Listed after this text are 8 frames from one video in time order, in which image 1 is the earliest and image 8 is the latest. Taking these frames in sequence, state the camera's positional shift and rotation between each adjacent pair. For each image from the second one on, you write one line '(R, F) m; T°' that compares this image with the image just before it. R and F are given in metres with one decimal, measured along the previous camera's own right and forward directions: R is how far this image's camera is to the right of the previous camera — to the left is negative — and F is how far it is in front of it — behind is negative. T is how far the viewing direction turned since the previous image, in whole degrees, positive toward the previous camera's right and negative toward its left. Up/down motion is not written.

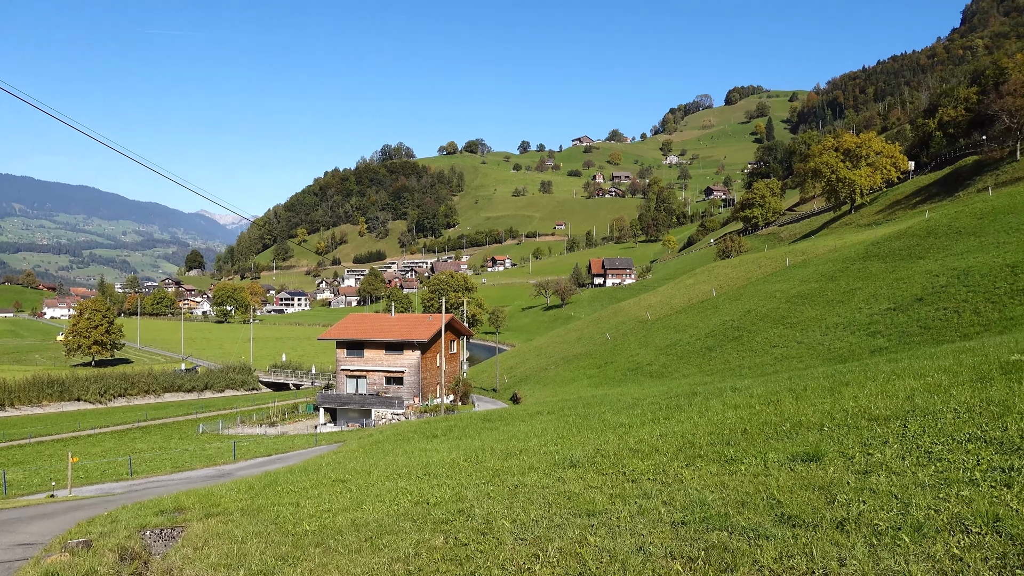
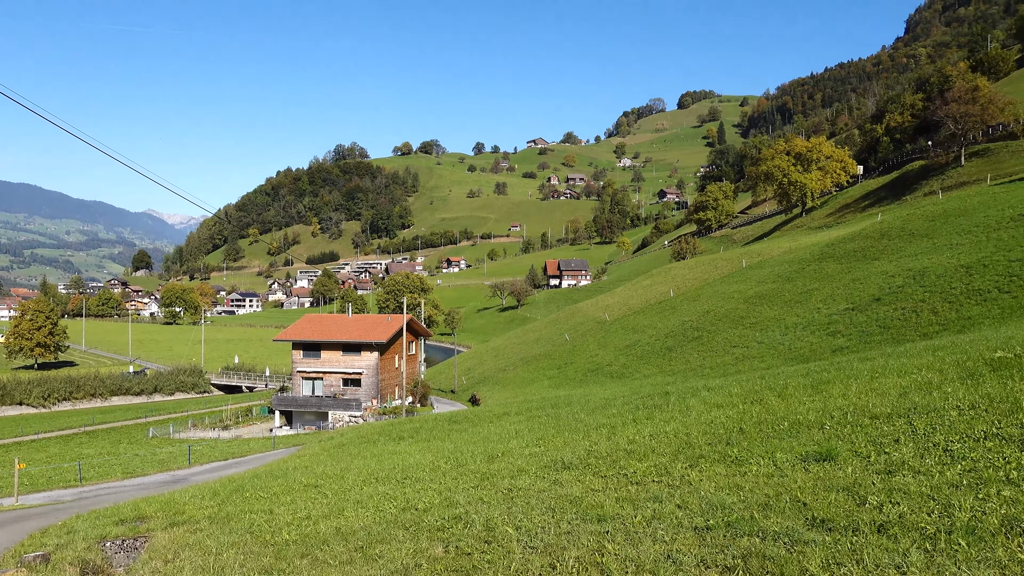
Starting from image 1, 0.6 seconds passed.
(-0.4, +0.3) m; +5°
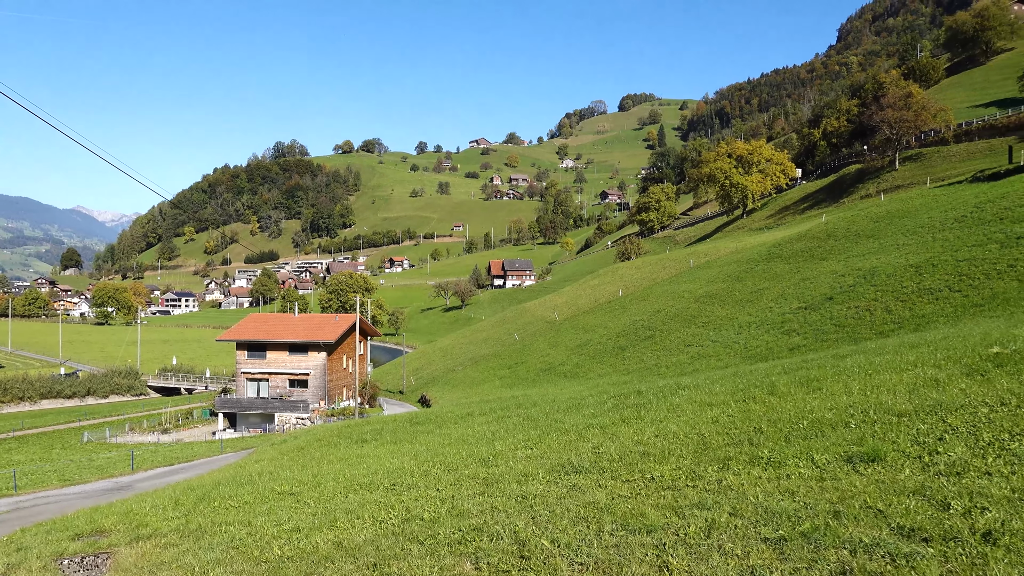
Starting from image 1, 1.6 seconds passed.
(-0.7, +0.6) m; +6°
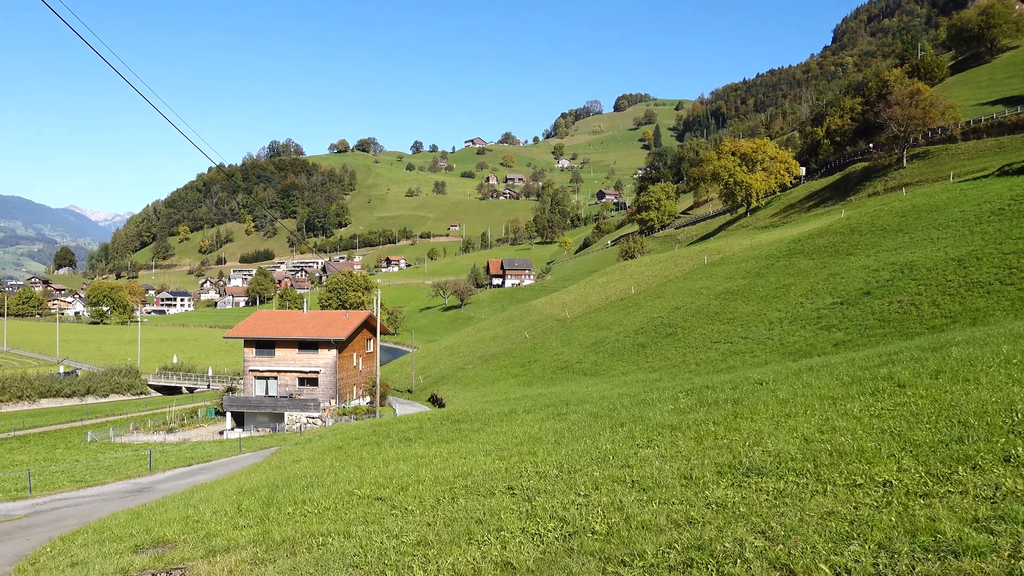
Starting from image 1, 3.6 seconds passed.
(-1.7, +1.1) m; +1°
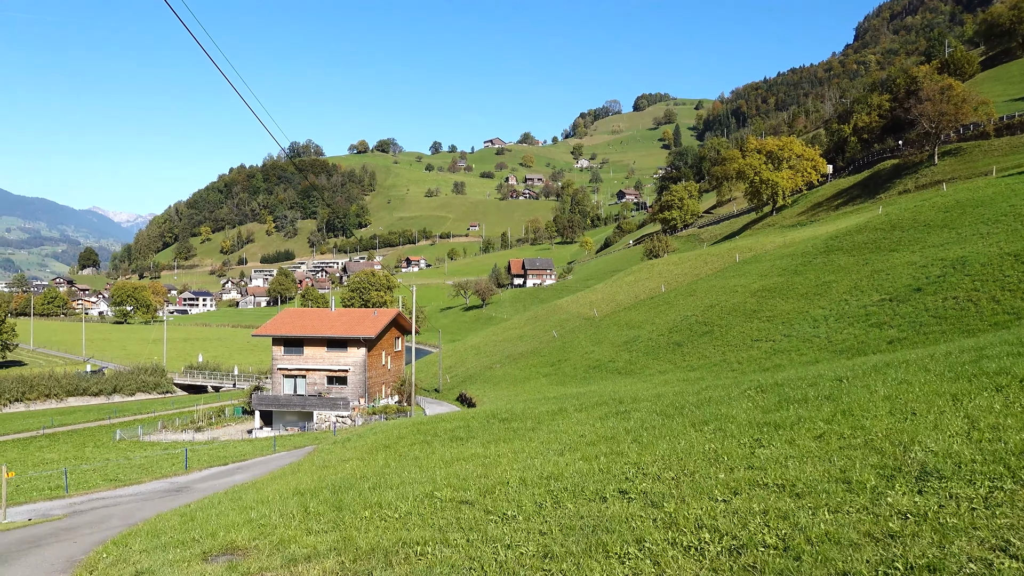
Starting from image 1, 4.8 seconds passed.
(-1.0, +0.5) m; -2°
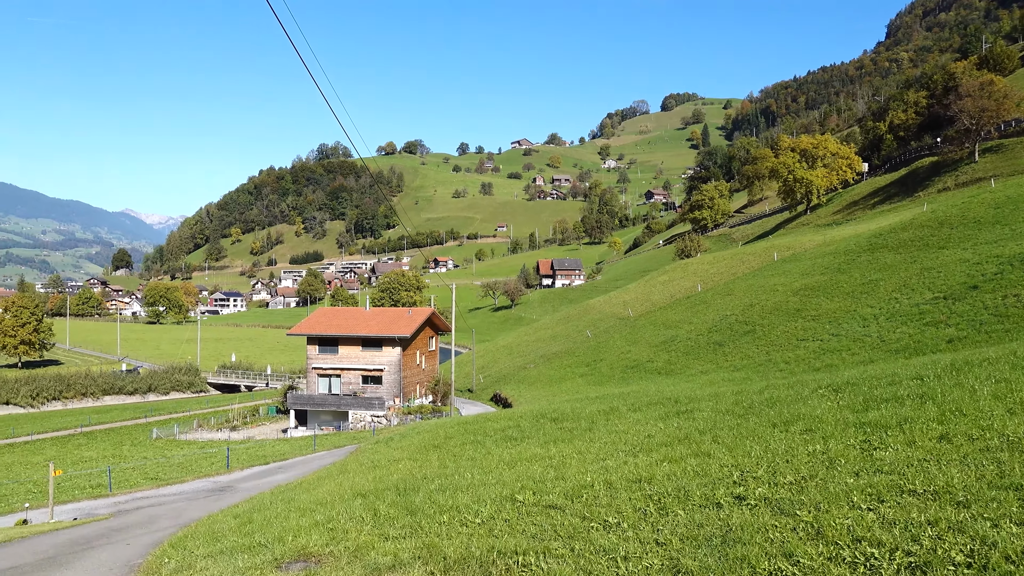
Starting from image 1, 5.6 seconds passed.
(-0.8, -0.1) m; -3°
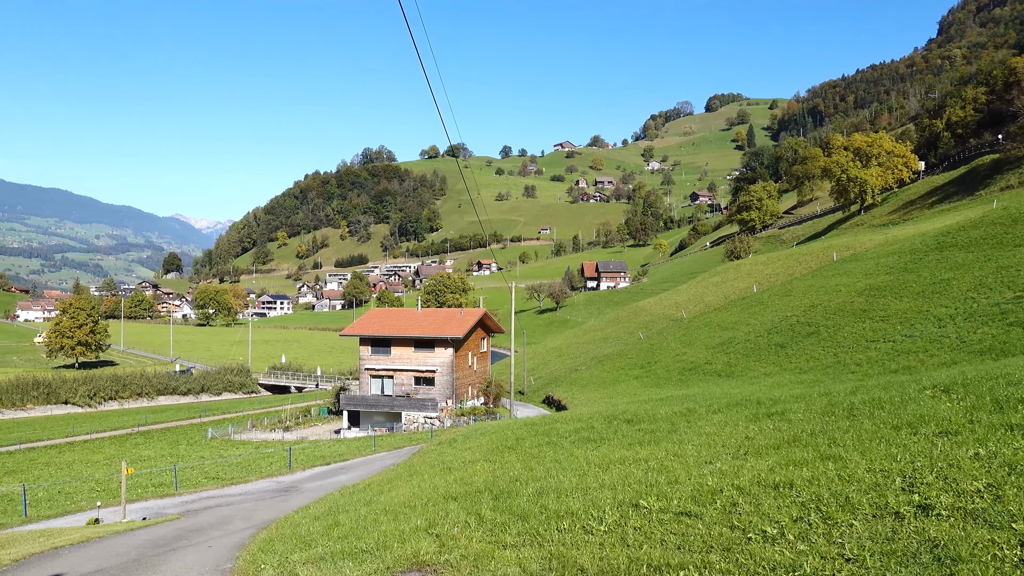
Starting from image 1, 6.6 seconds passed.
(-1.1, -0.6) m; -4°
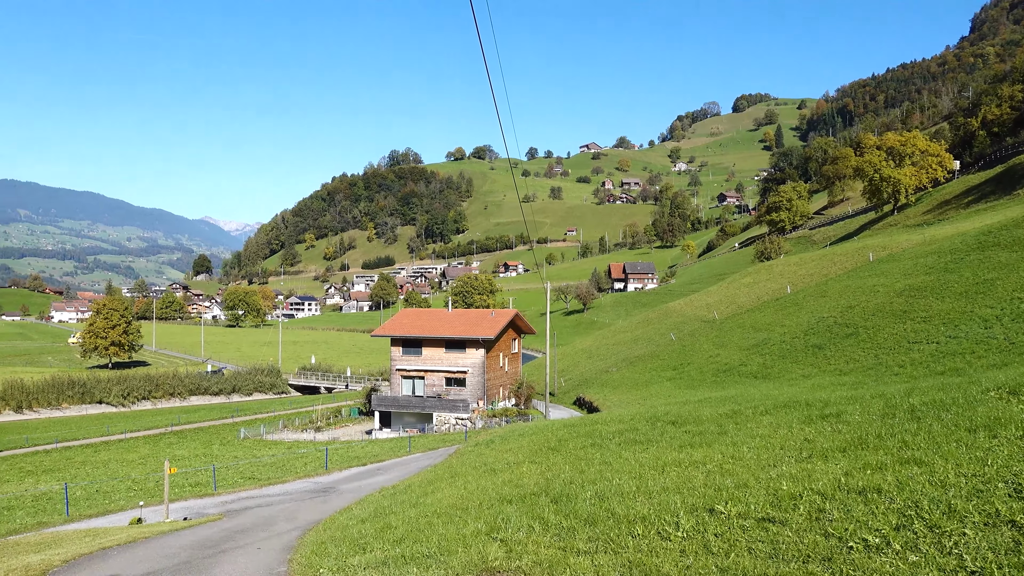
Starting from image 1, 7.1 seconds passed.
(-0.8, -0.6) m; -2°
